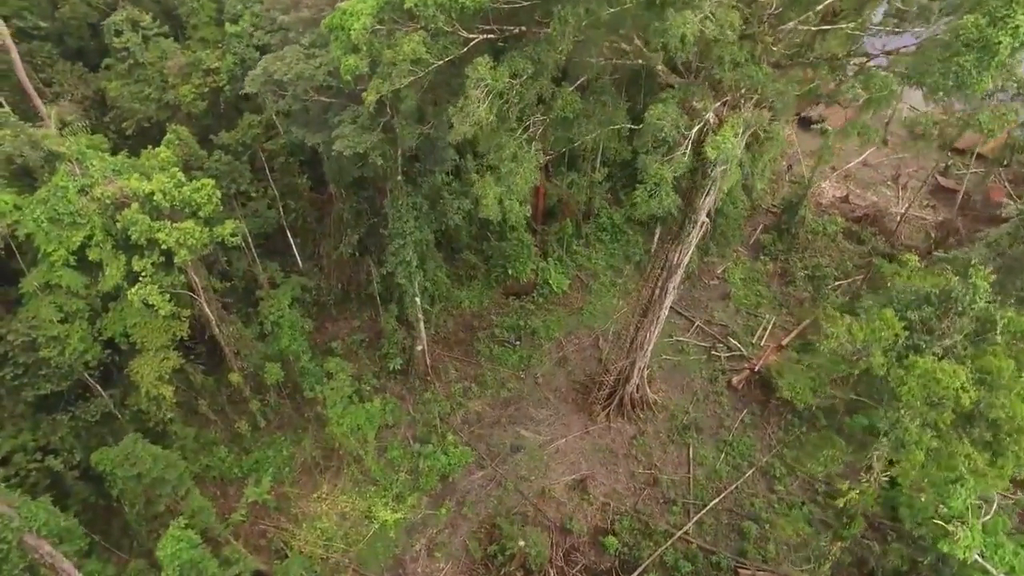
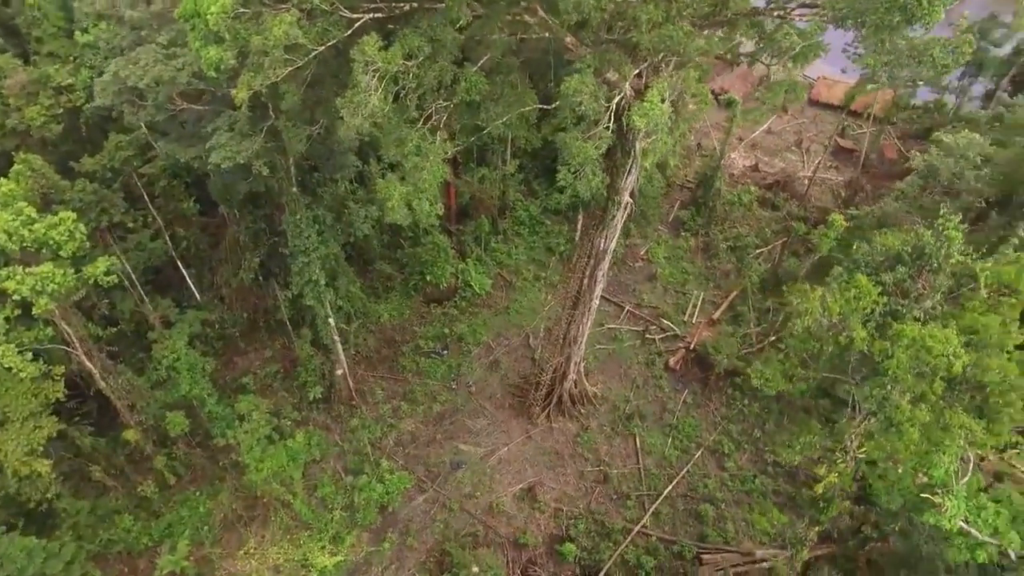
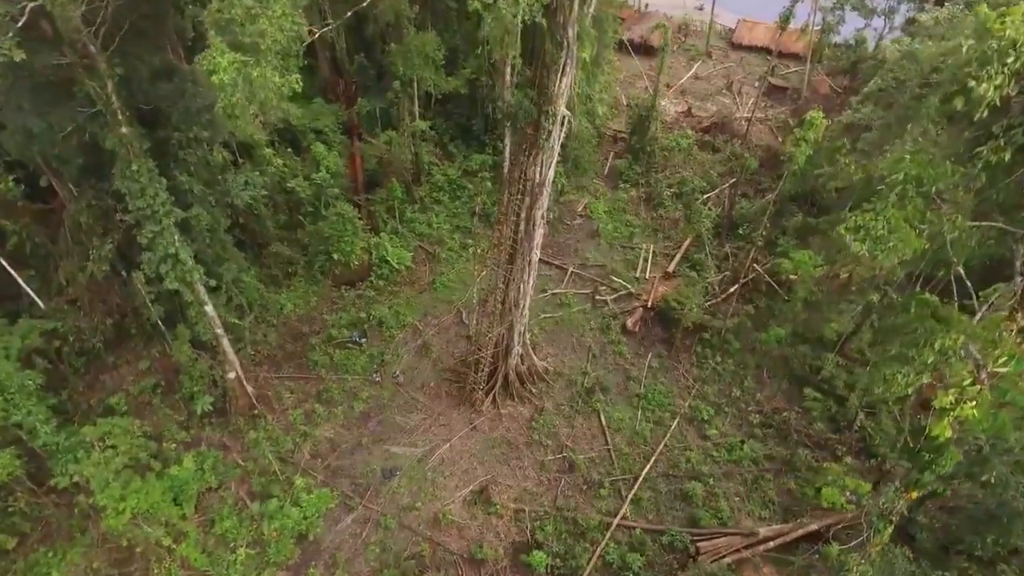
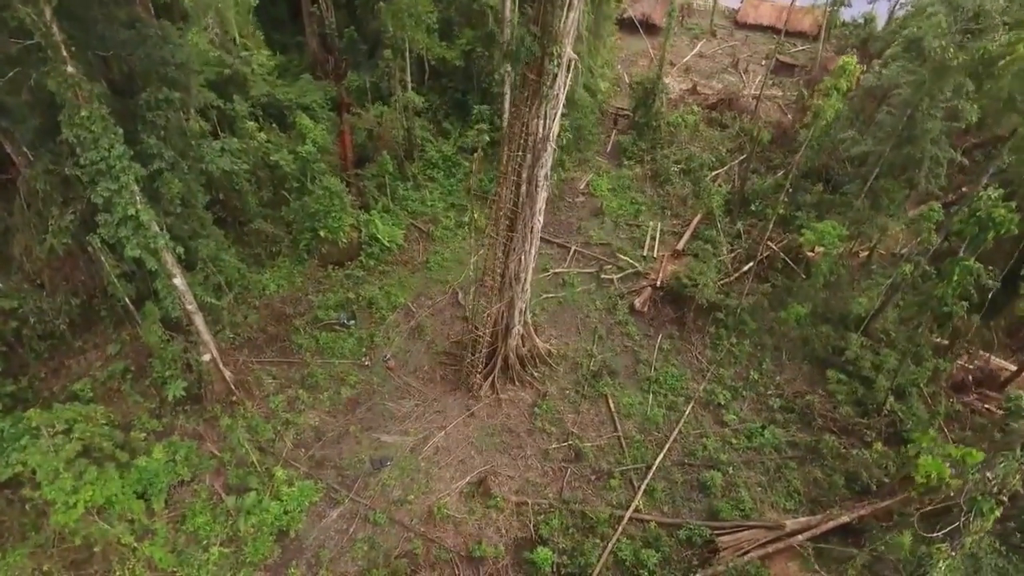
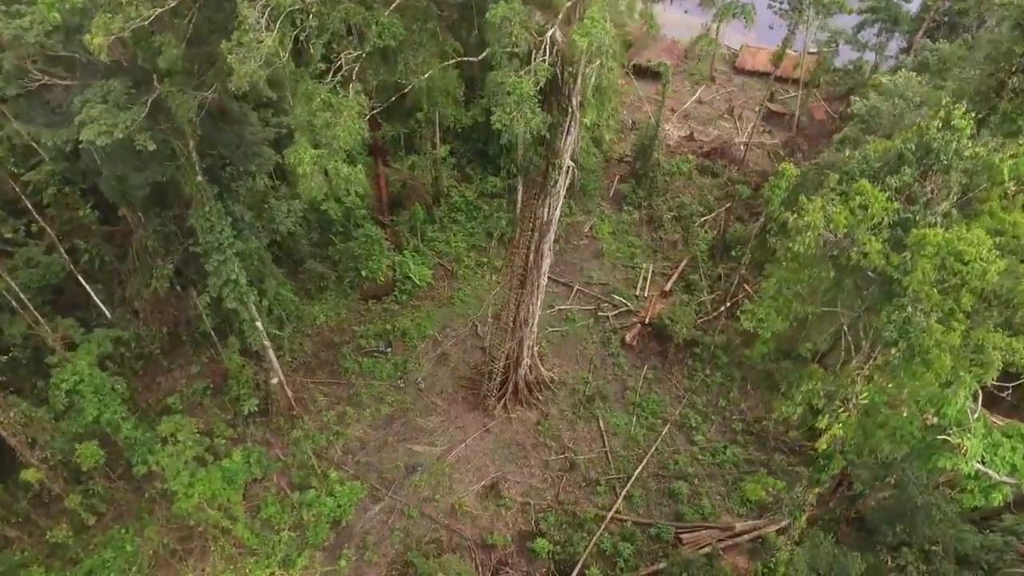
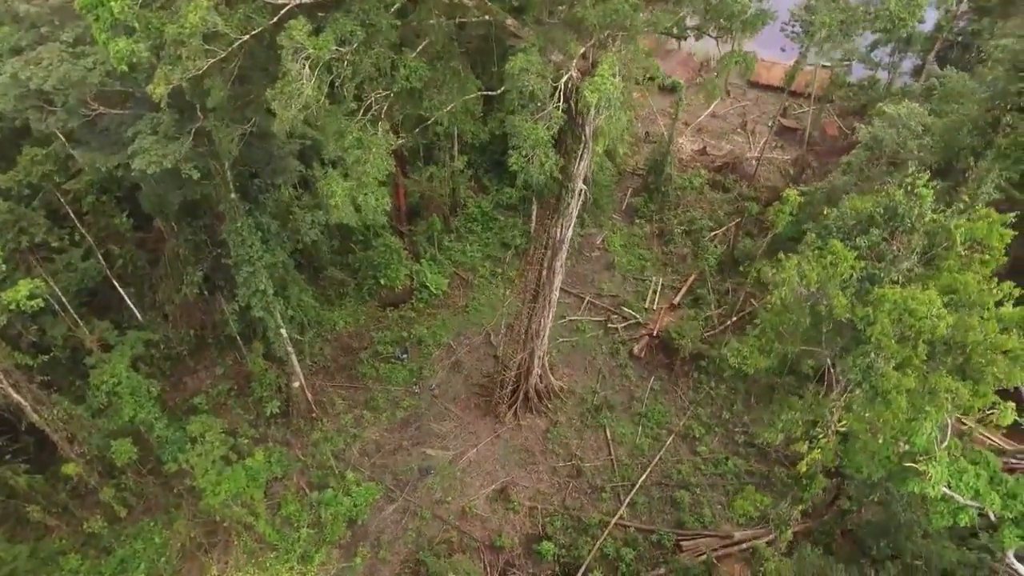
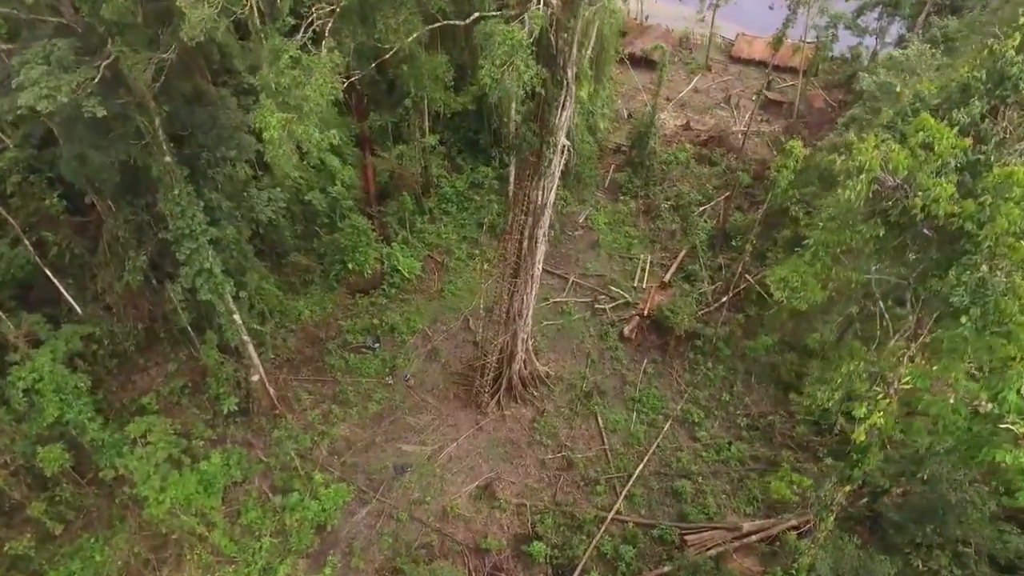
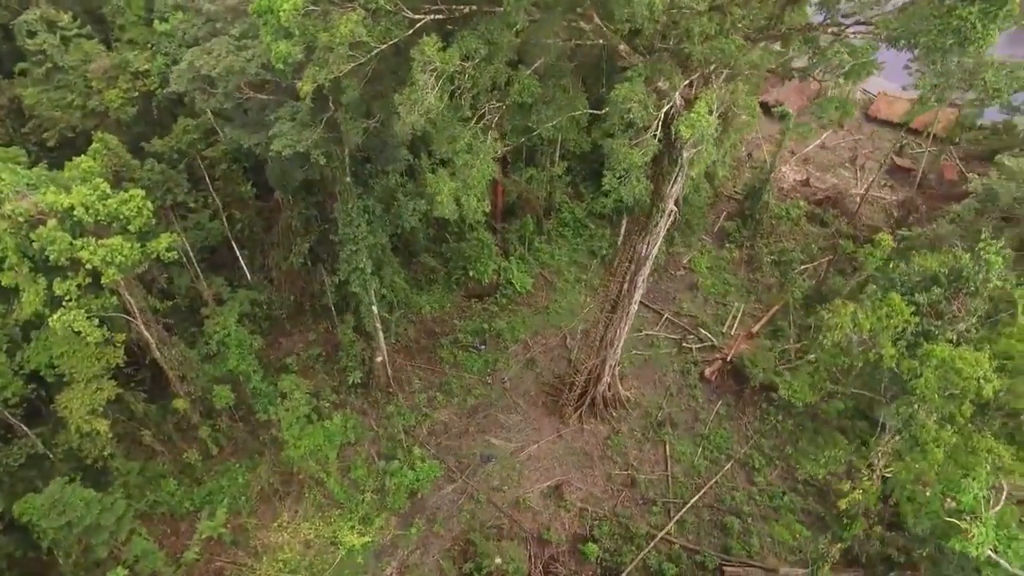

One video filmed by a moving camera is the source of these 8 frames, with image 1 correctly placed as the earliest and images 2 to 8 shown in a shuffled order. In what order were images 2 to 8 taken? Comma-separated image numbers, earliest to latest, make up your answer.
8, 2, 6, 5, 7, 3, 4
